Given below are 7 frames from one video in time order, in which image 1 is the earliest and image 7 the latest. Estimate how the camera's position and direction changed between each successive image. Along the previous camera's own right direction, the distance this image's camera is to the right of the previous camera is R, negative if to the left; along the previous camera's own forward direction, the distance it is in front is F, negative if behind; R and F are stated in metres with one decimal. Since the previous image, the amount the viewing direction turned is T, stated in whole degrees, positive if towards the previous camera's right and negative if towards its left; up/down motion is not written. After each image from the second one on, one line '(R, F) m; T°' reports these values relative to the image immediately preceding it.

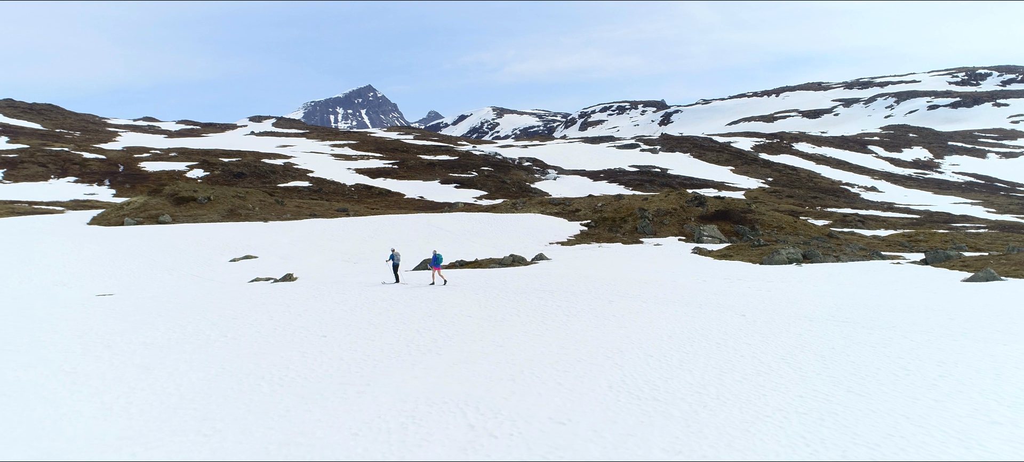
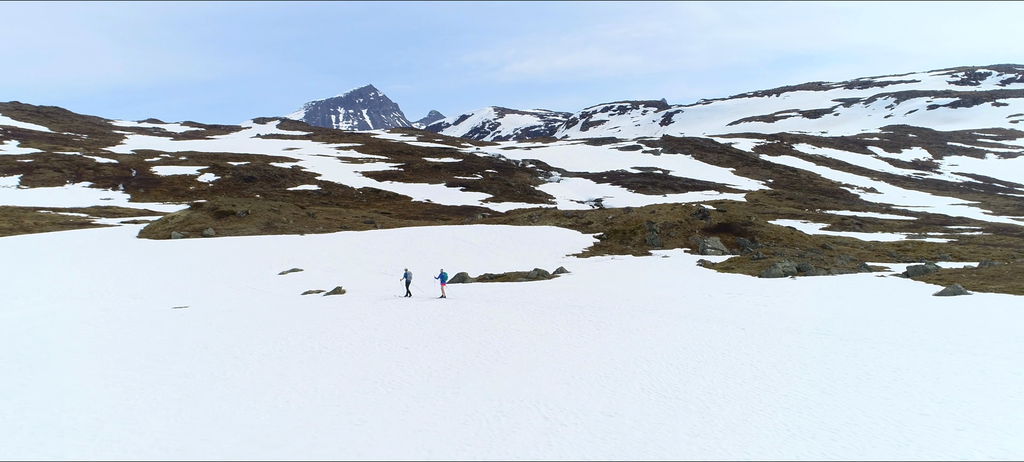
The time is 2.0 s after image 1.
(-1.0, -2.2) m; 0°
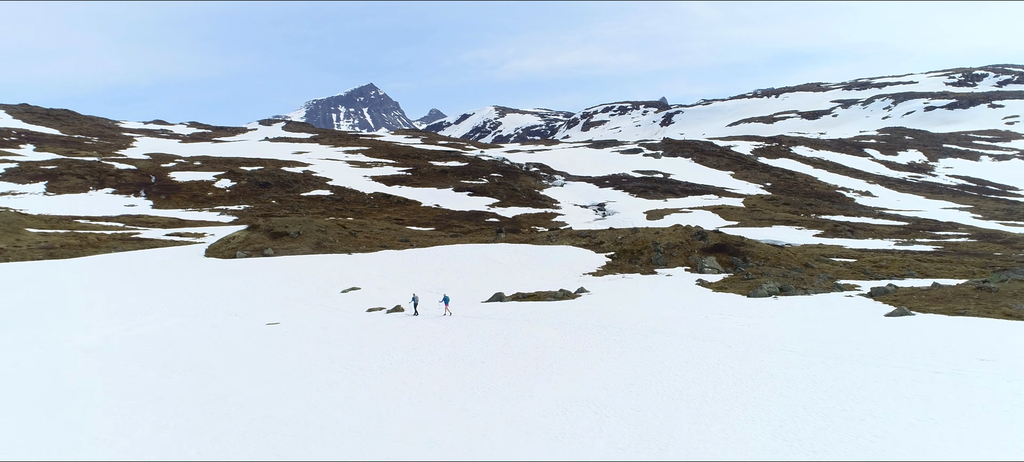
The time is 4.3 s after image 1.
(-1.6, -4.2) m; 0°
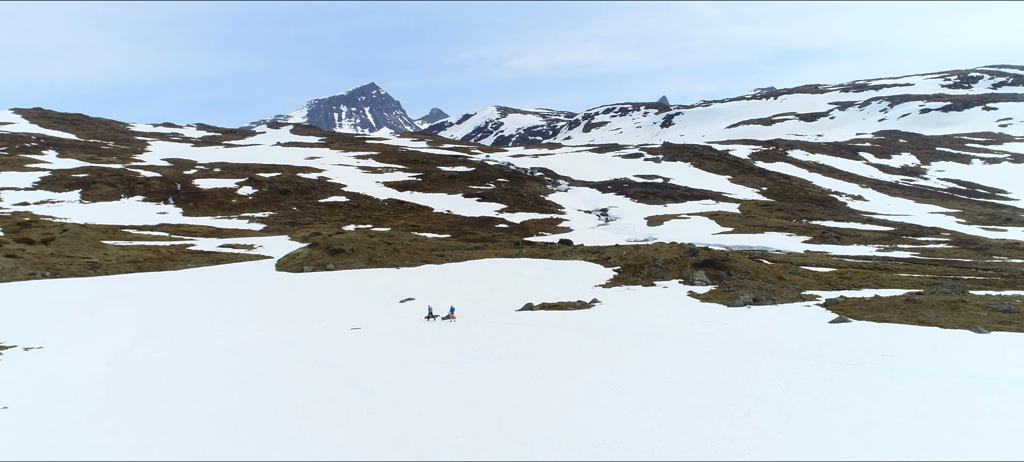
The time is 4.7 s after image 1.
(-1.8, -6.6) m; 0°
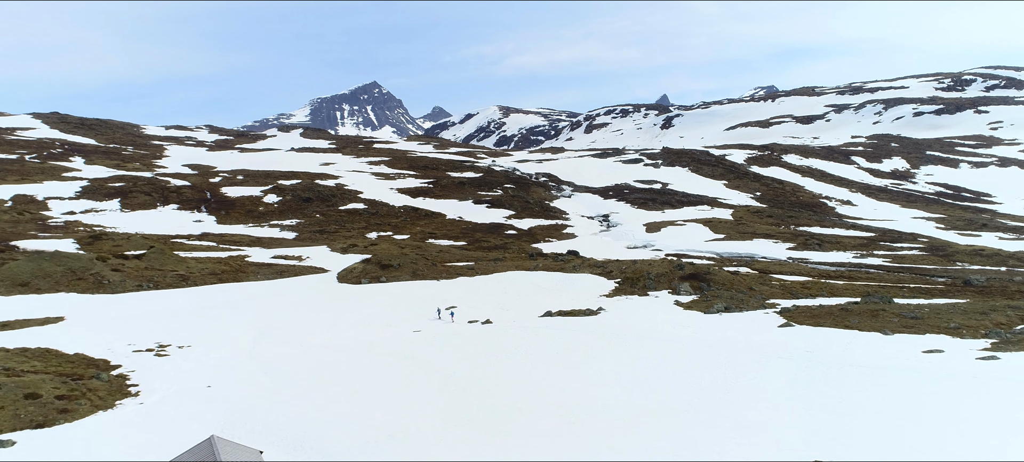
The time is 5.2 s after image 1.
(-1.9, -8.9) m; 0°
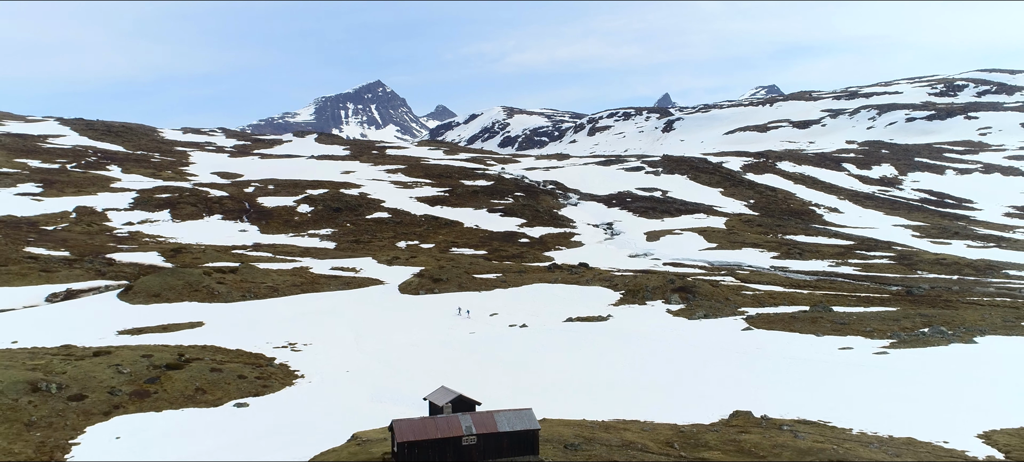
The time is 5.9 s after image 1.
(-3.2, -12.9) m; 0°
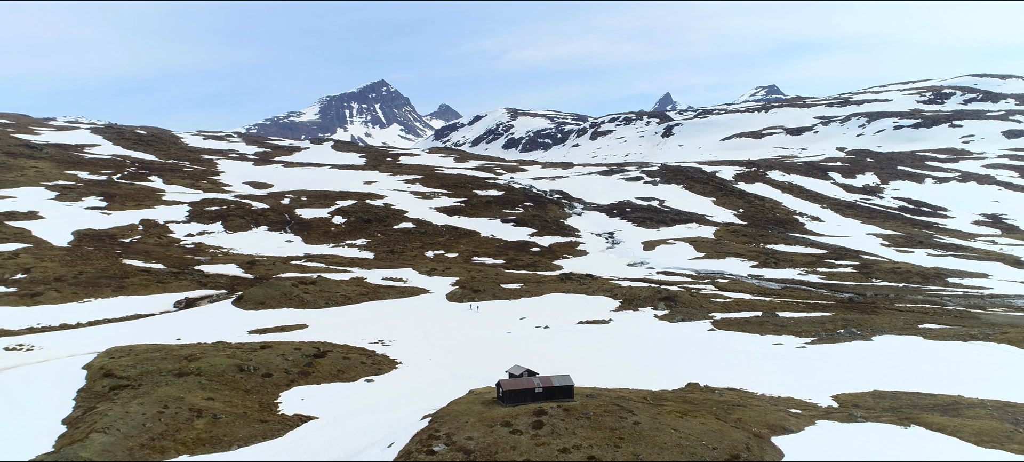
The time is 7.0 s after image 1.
(-3.6, -18.1) m; 0°
